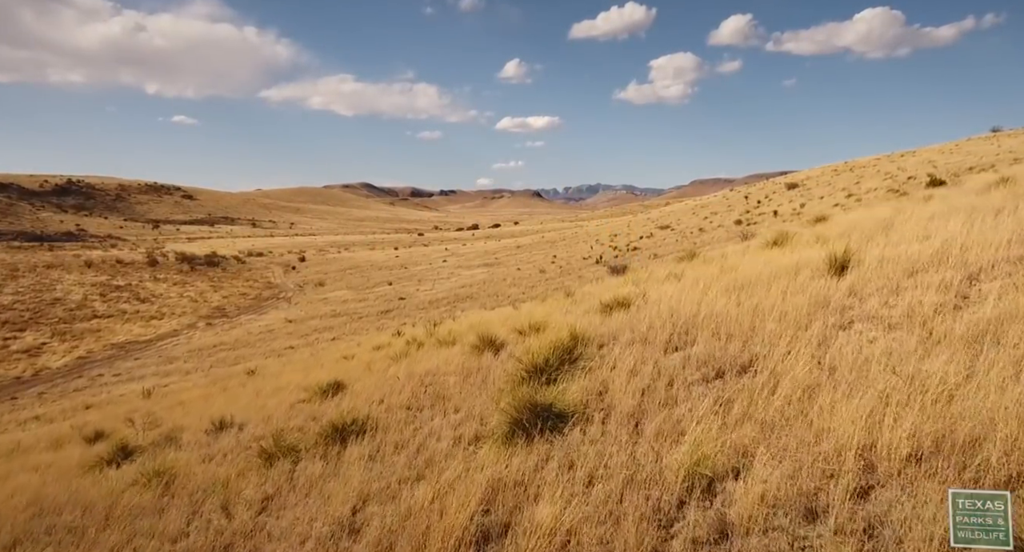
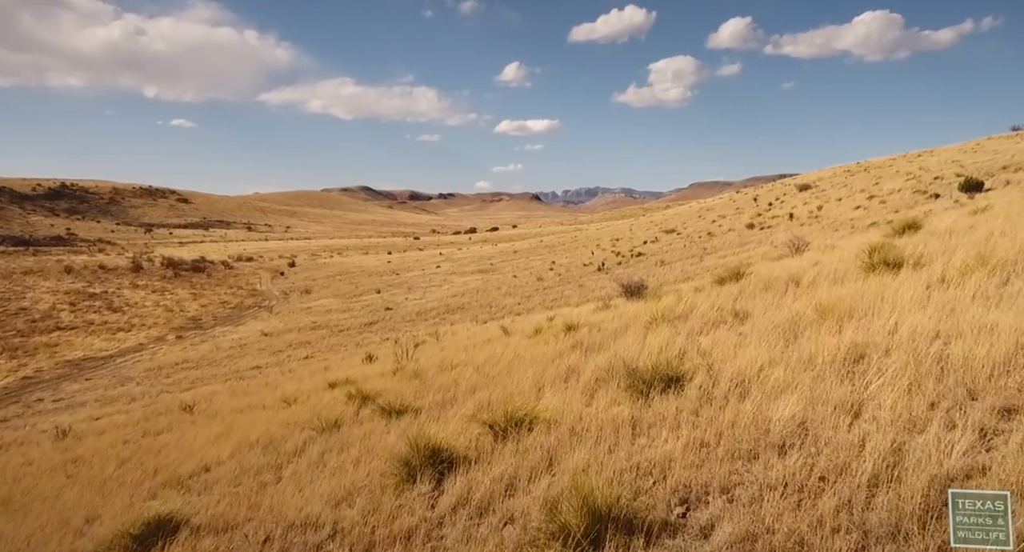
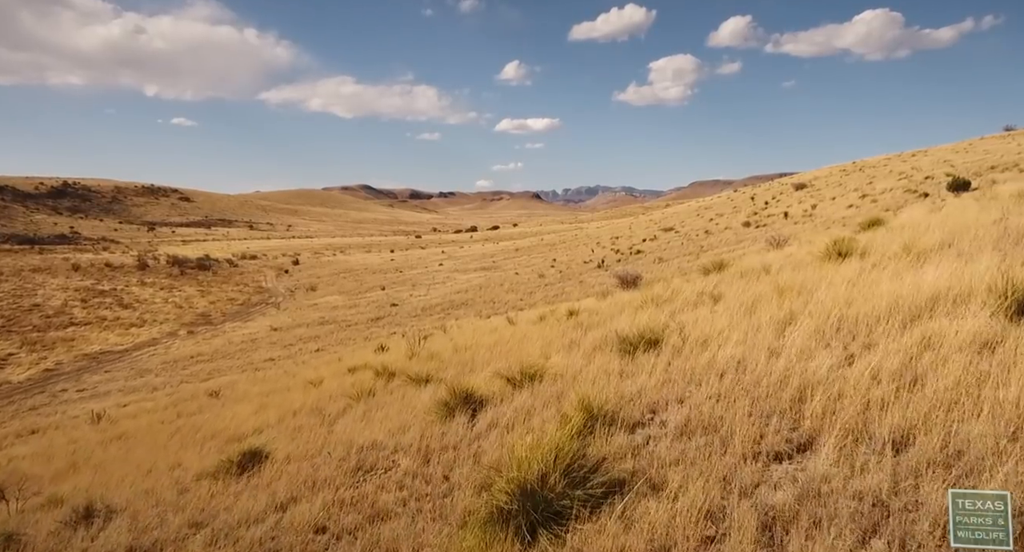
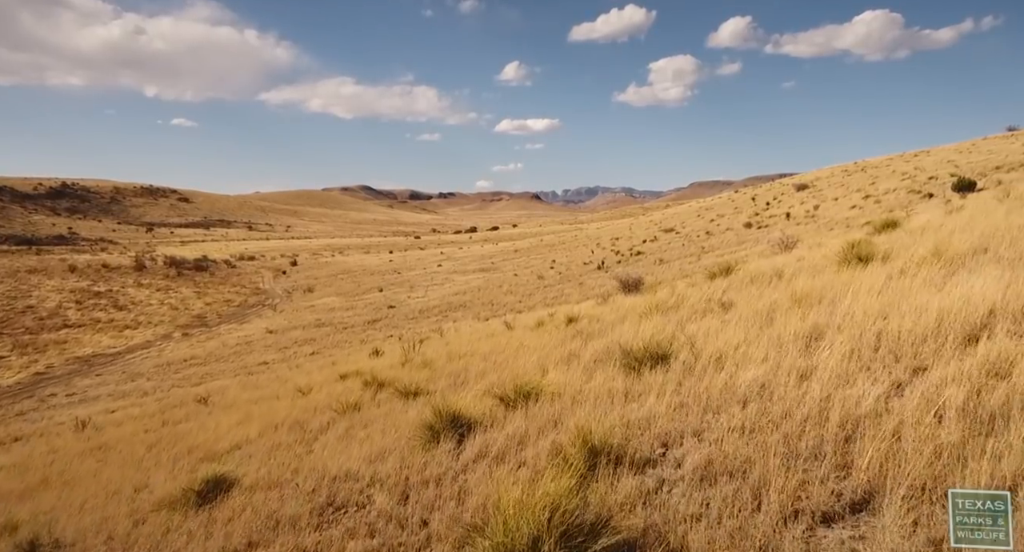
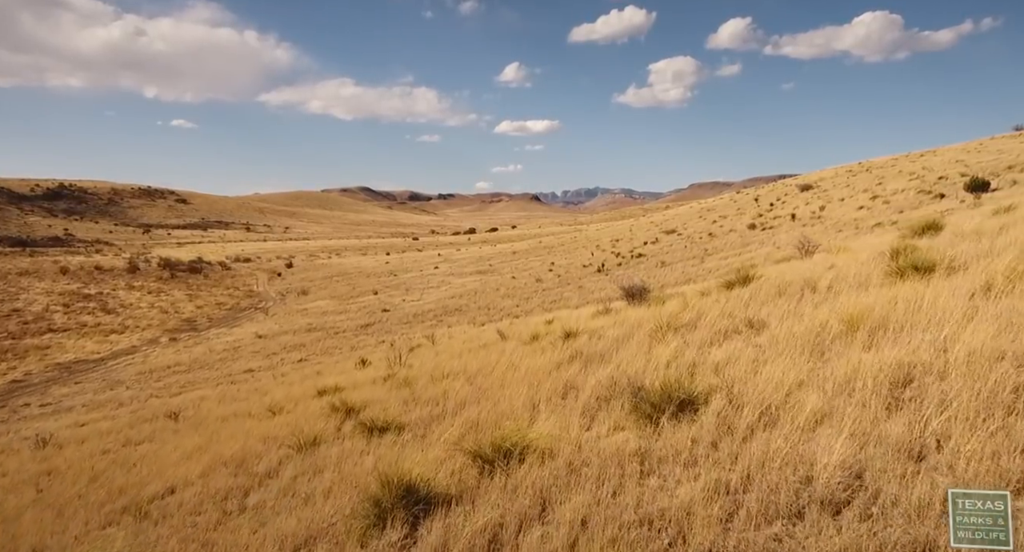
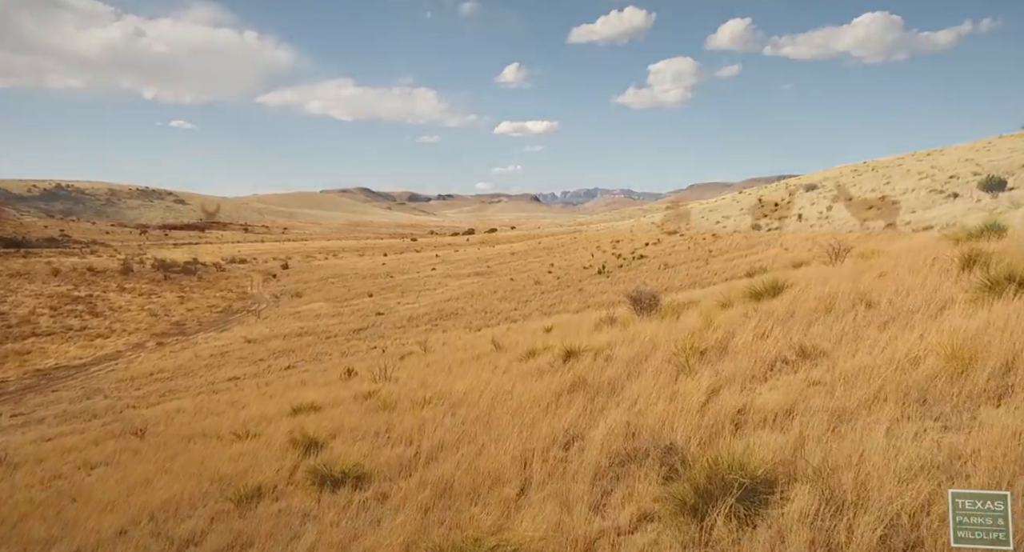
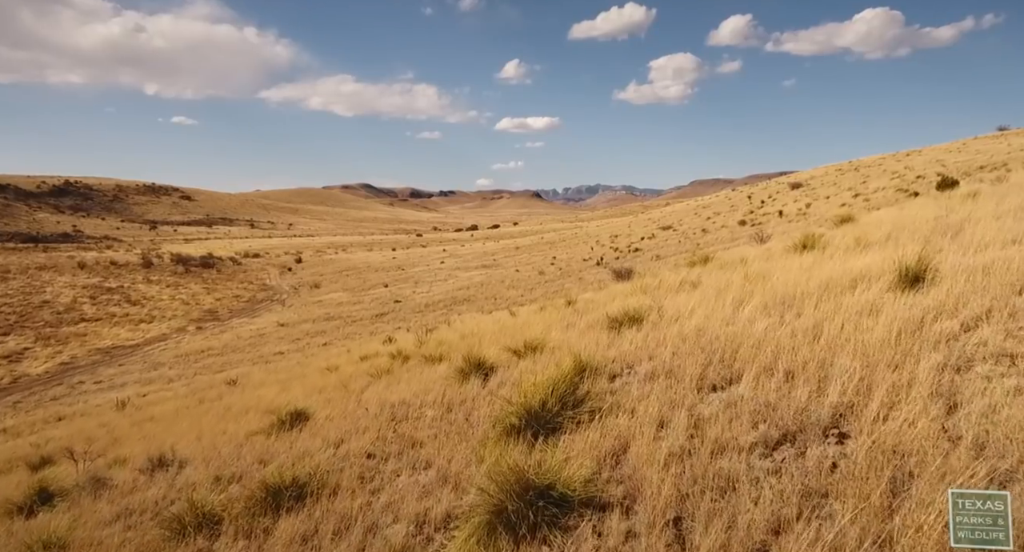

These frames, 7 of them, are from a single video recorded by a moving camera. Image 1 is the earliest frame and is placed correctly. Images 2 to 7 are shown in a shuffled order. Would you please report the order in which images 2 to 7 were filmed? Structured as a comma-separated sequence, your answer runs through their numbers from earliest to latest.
7, 3, 4, 2, 5, 6
